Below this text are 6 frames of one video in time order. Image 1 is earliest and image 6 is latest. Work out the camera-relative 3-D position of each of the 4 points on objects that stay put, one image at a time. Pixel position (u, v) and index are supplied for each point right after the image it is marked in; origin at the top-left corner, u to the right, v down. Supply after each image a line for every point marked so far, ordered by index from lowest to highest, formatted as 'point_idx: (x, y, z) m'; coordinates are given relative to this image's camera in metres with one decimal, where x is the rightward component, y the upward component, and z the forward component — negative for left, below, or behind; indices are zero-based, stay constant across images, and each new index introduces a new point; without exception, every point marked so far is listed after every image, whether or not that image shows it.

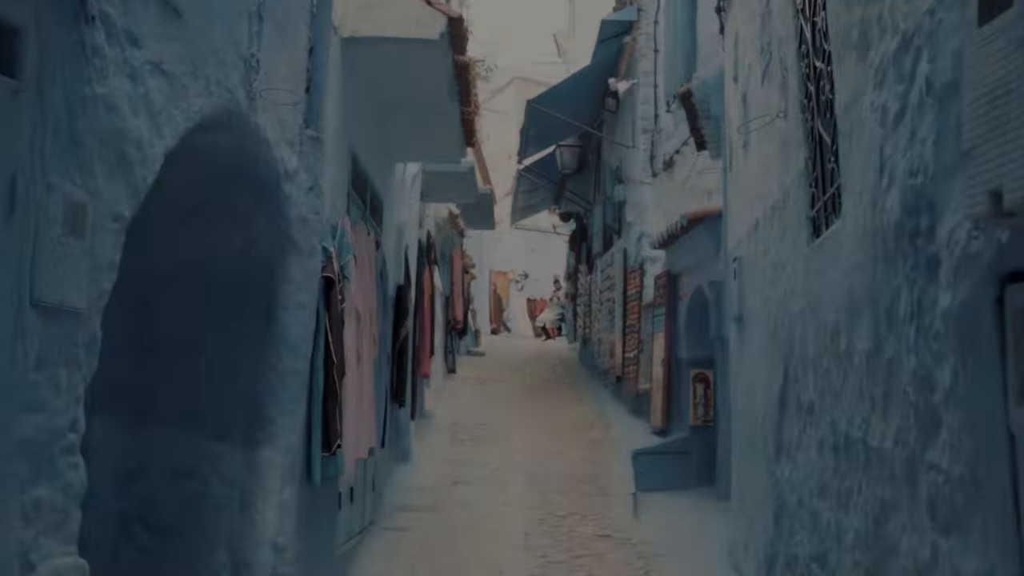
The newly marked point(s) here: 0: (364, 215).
0: (-1.5, +0.7, +6.6) m
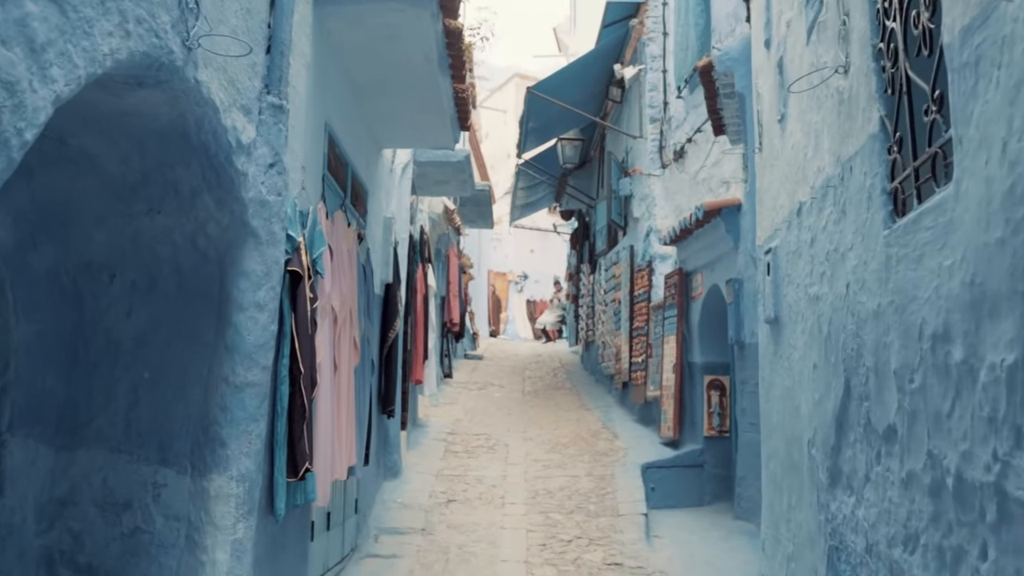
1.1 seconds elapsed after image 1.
0: (-1.5, +0.8, +5.9) m
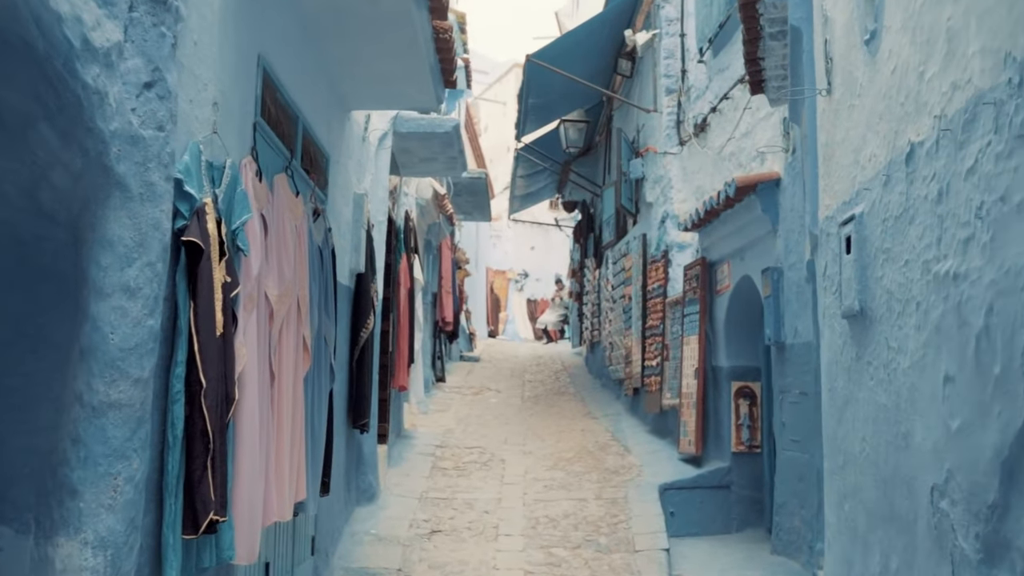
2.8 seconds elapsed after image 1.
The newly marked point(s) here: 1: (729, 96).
0: (-1.6, +0.9, +4.6) m
1: (+2.6, +2.3, +7.9) m
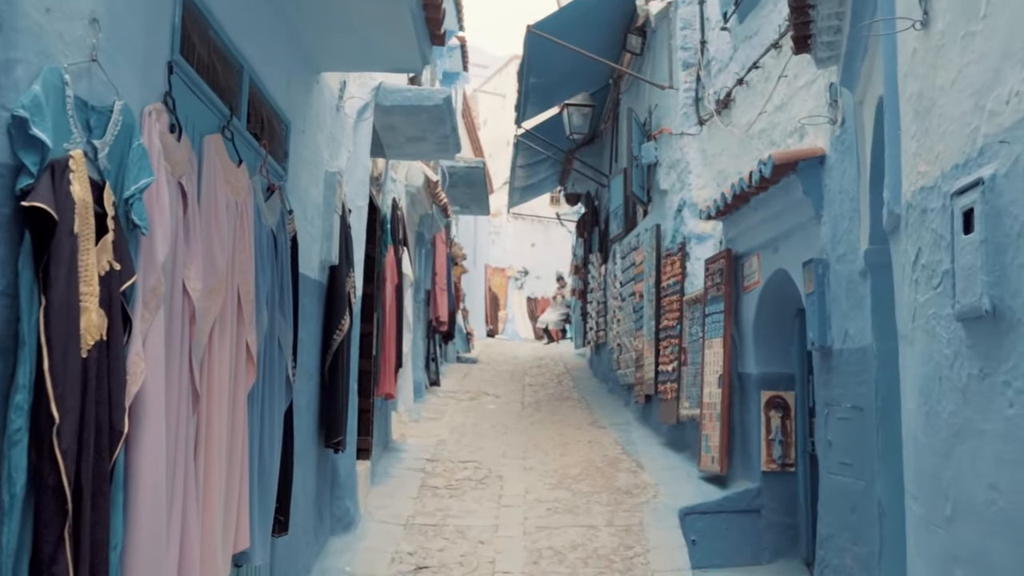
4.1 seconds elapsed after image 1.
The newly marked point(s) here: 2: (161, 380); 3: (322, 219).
0: (-1.6, +0.9, +3.6) m
1: (+2.6, +2.3, +6.9) m
2: (-1.5, -0.4, +2.7) m
3: (-1.6, +0.6, +5.5) m
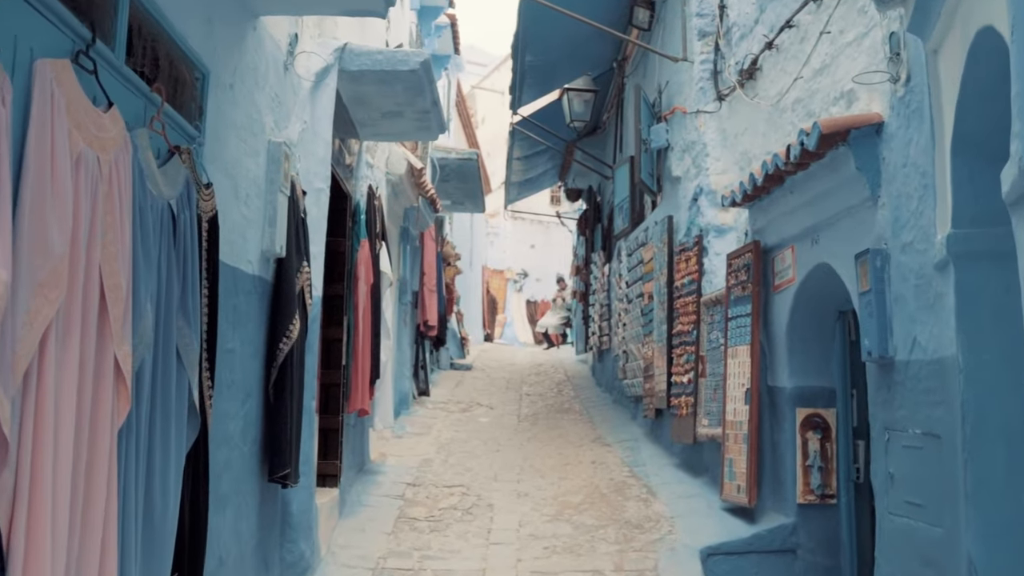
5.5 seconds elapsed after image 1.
0: (-1.7, +0.9, +2.6) m
1: (+2.5, +2.4, +5.8) m
2: (-1.6, -0.3, +1.6) m
3: (-1.7, +0.6, +4.5) m
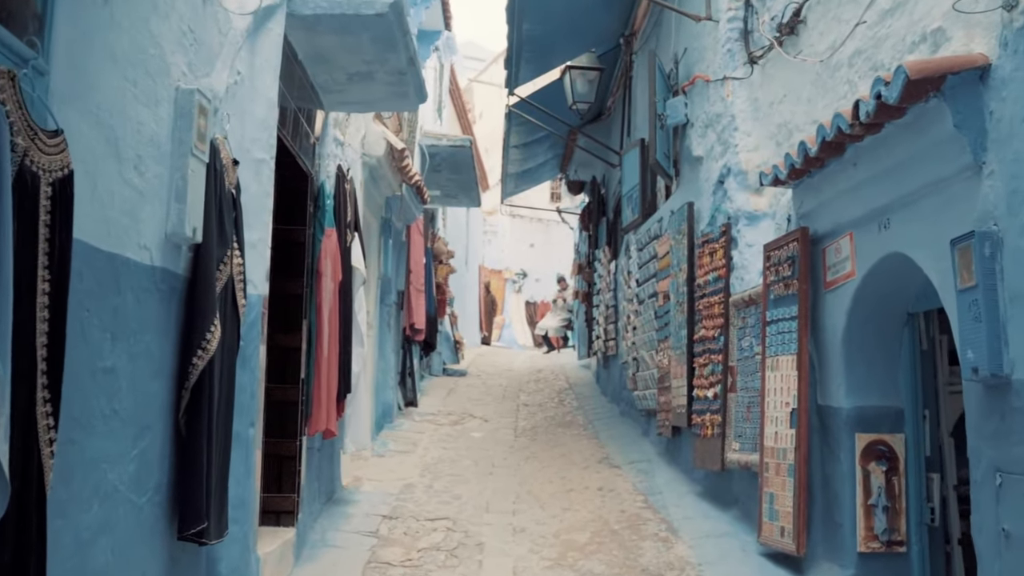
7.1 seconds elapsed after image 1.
0: (-1.7, +1.0, +1.5) m
1: (+2.5, +2.4, +4.7) m
2: (-1.6, -0.3, +0.5) m
3: (-1.8, +0.6, +3.4) m
